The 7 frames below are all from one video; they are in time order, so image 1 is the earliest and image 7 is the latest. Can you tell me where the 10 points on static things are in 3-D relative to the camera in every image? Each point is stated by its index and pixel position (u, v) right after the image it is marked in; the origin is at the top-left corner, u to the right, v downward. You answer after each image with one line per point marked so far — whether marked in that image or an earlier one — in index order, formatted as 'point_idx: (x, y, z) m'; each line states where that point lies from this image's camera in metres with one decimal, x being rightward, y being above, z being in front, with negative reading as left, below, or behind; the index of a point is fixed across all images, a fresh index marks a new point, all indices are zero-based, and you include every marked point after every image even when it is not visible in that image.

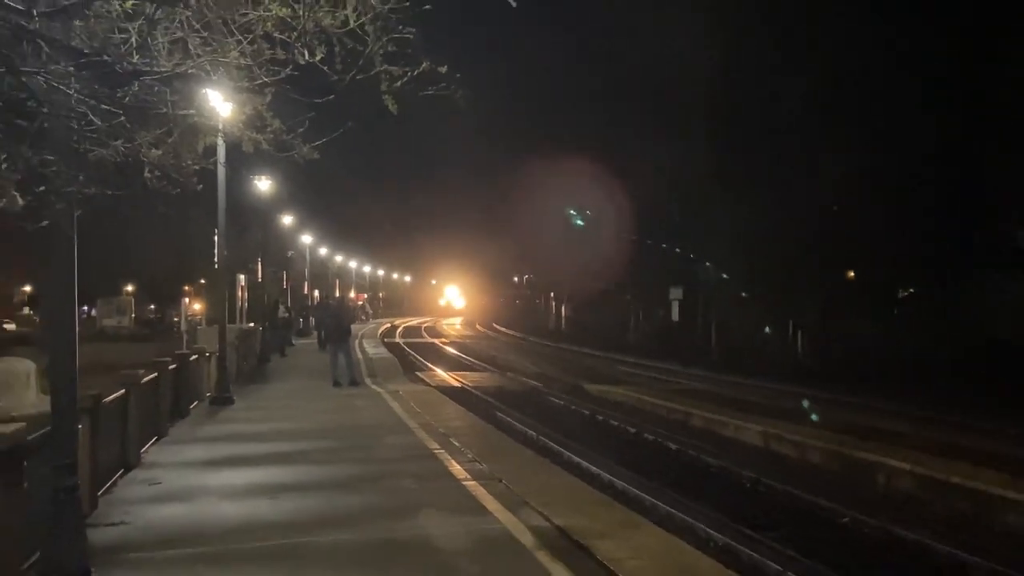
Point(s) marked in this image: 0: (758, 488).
0: (+2.8, -2.5, +13.8) m
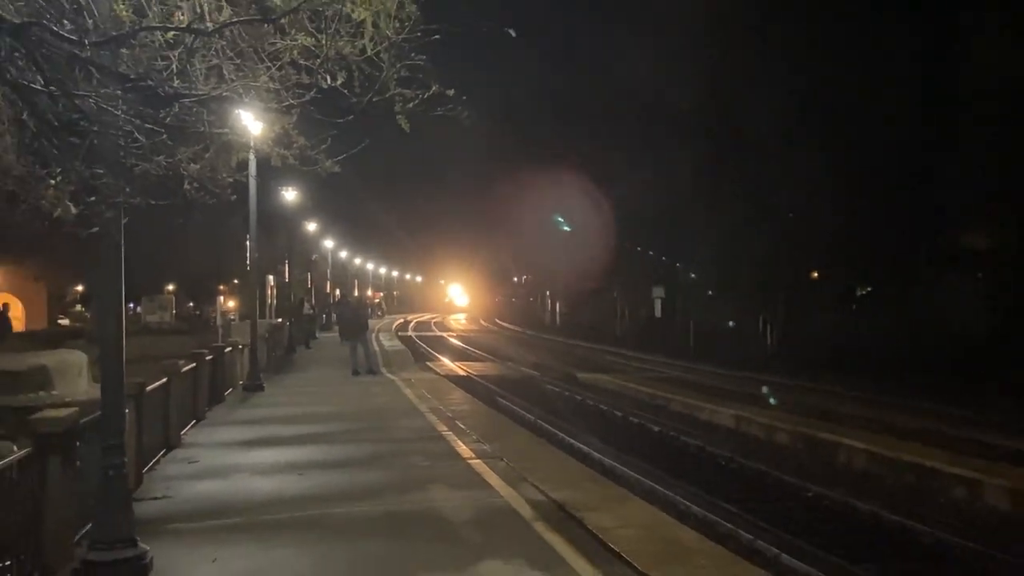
0: (+2.8, -2.4, +14.7) m
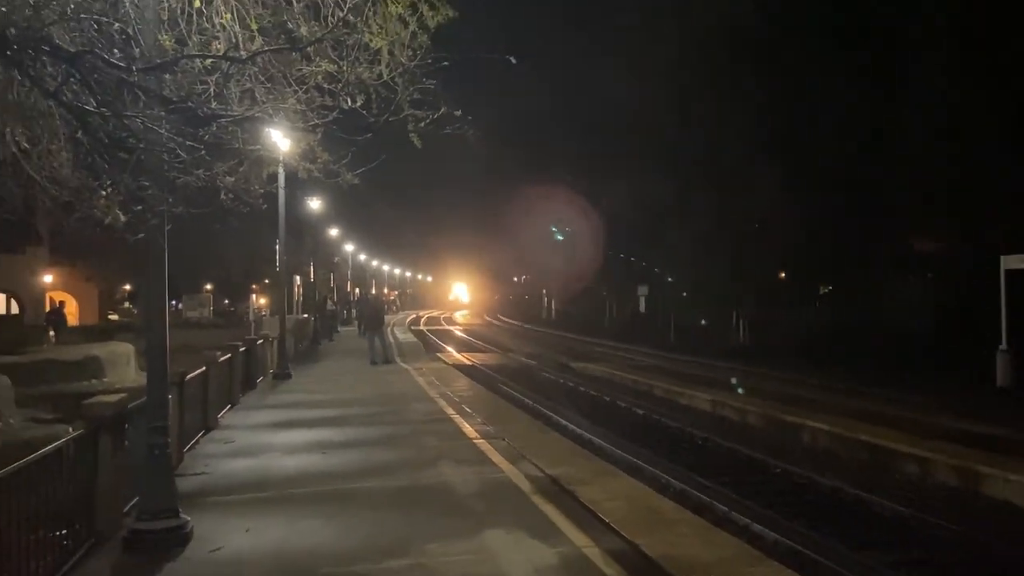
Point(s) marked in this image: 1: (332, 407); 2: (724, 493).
0: (+2.9, -2.4, +15.7) m
1: (-3.2, -2.1, +17.7) m
2: (+2.4, -2.3, +11.2) m
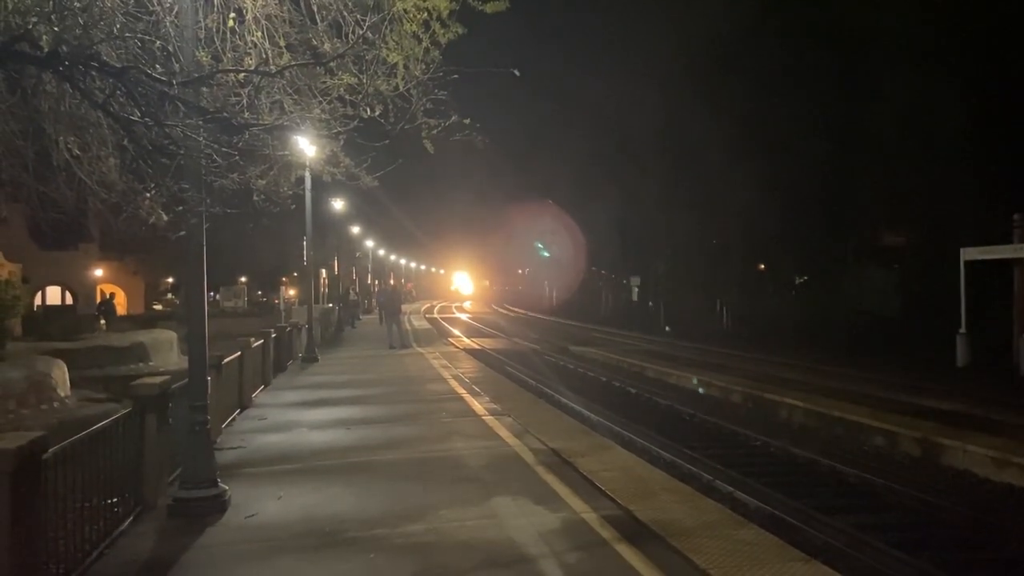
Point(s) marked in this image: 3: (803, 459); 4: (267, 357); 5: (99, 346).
0: (+3.0, -2.2, +16.6) m
1: (-3.0, -1.9, +18.7) m
2: (+2.4, -2.2, +12.2) m
3: (+3.7, -2.2, +12.9) m
4: (-4.7, -1.3, +18.7) m
5: (-8.2, -1.1, +19.9) m
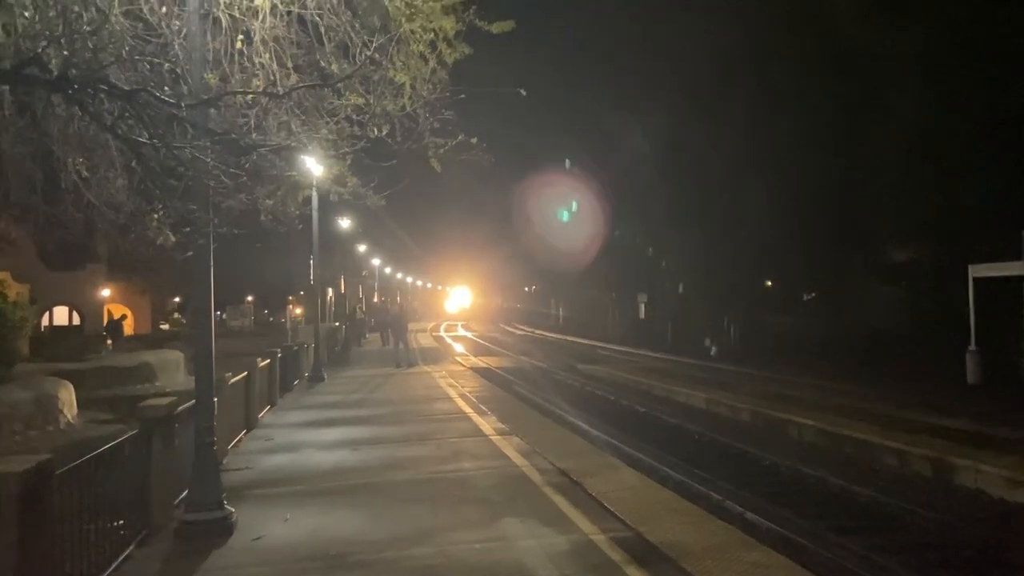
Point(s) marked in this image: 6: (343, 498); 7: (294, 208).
0: (+3.2, -2.6, +16.5) m
1: (-2.8, -2.3, +18.6) m
2: (+2.5, -2.4, +12.1) m
3: (+3.8, -2.5, +12.8) m
4: (-4.5, -1.8, +18.7) m
5: (-8.1, -1.6, +19.9) m
6: (-1.9, -2.3, +11.2) m
7: (-2.5, +0.9, +11.7) m
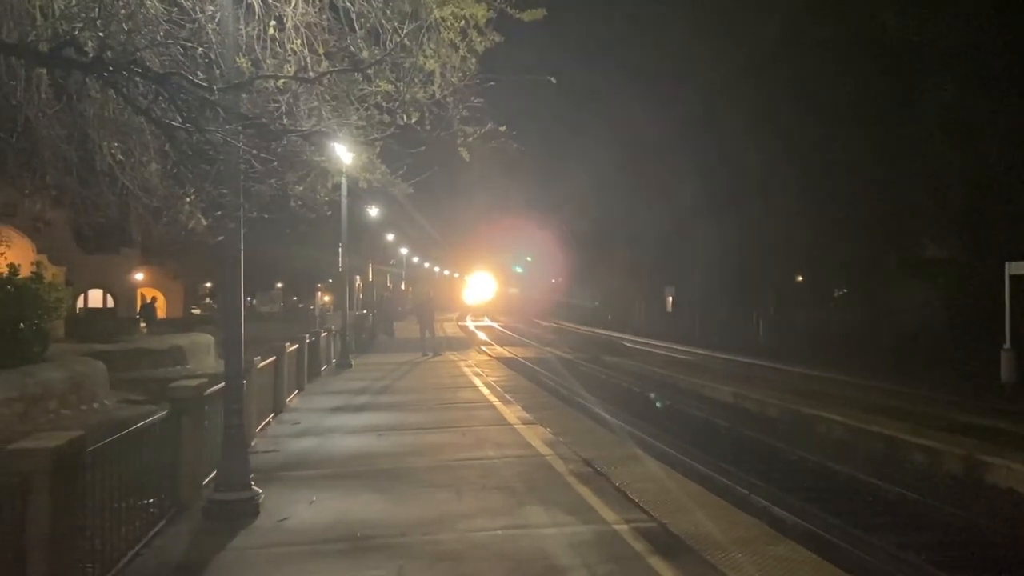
0: (+3.7, -2.4, +16.4) m
1: (-2.3, -2.0, +18.8) m
2: (+2.8, -2.3, +12.0) m
3: (+4.2, -2.4, +12.7) m
4: (-3.9, -1.4, +18.9) m
5: (-7.4, -1.2, +20.2) m
6: (-1.6, -2.2, +11.3) m
7: (-2.2, +1.1, +11.8) m
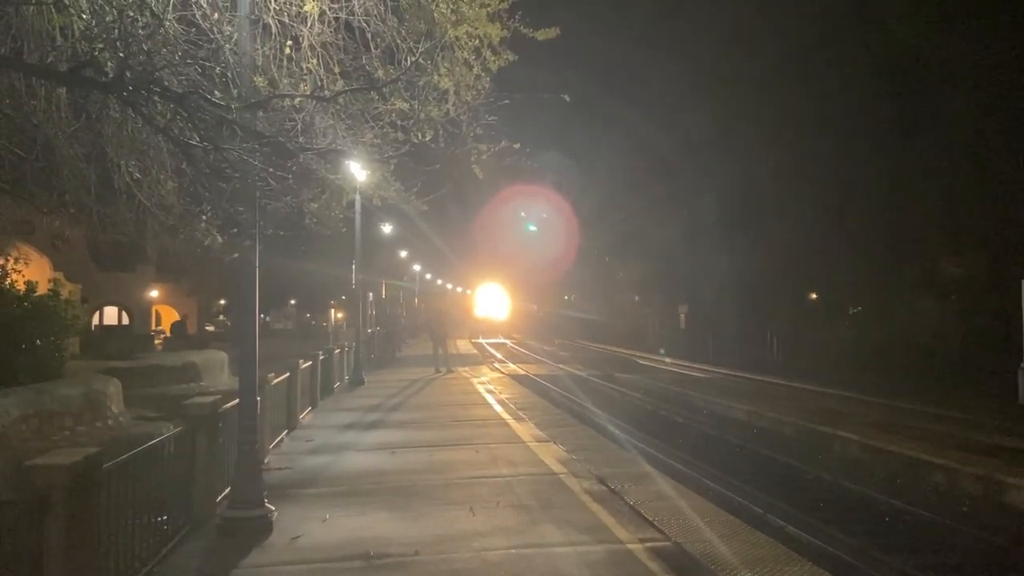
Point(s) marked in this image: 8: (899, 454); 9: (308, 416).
0: (+3.9, -2.7, +16.3) m
1: (-2.0, -2.3, +18.7) m
2: (+3.0, -2.5, +11.9) m
3: (+4.3, -2.6, +12.6) m
4: (-3.7, -1.8, +18.9) m
5: (-7.2, -1.6, +20.3) m
6: (-1.4, -2.4, +11.2) m
7: (-2.0, +0.9, +11.8) m
8: (+5.7, -2.4, +14.6) m
9: (-3.5, -2.3, +17.8) m
